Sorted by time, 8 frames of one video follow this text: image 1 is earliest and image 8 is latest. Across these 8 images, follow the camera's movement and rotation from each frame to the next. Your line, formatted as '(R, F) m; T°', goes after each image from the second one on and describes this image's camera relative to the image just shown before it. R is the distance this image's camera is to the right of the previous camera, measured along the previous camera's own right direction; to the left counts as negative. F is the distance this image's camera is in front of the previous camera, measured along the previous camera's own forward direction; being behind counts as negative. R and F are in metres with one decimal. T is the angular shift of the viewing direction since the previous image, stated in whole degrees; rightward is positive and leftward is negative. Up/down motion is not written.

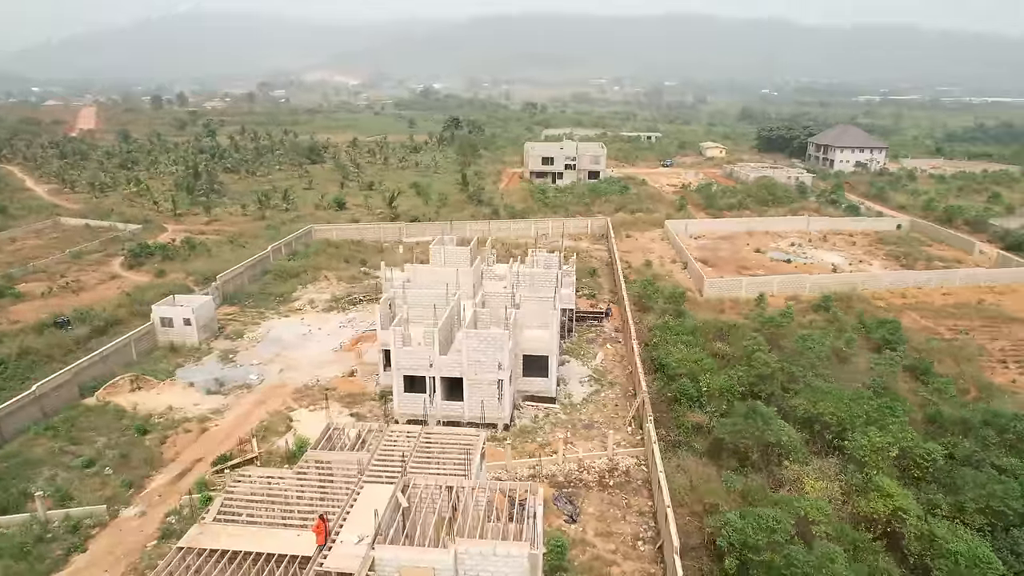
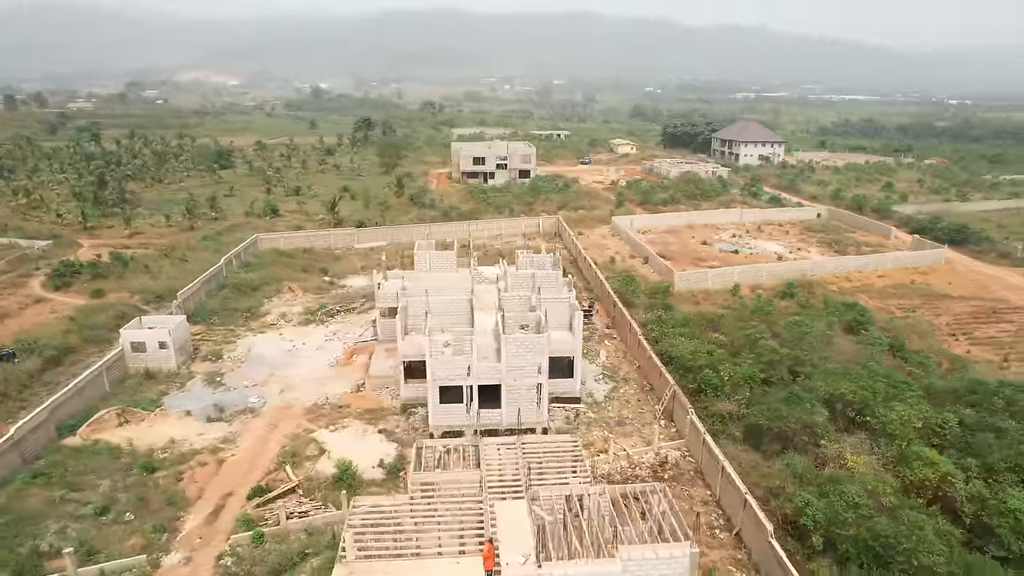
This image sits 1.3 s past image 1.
(-3.0, +0.3) m; +9°
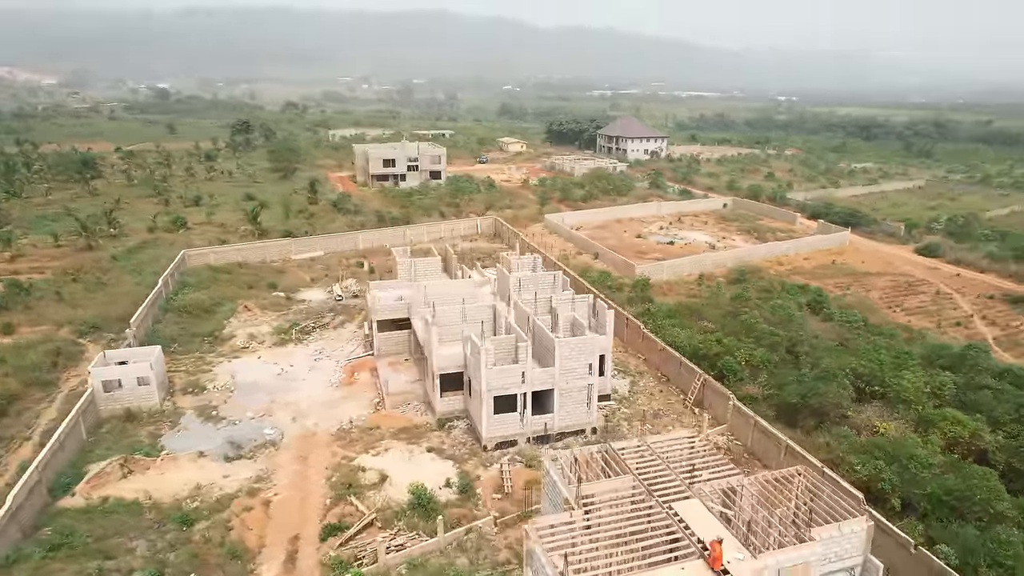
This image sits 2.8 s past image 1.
(-3.8, +0.6) m; +12°
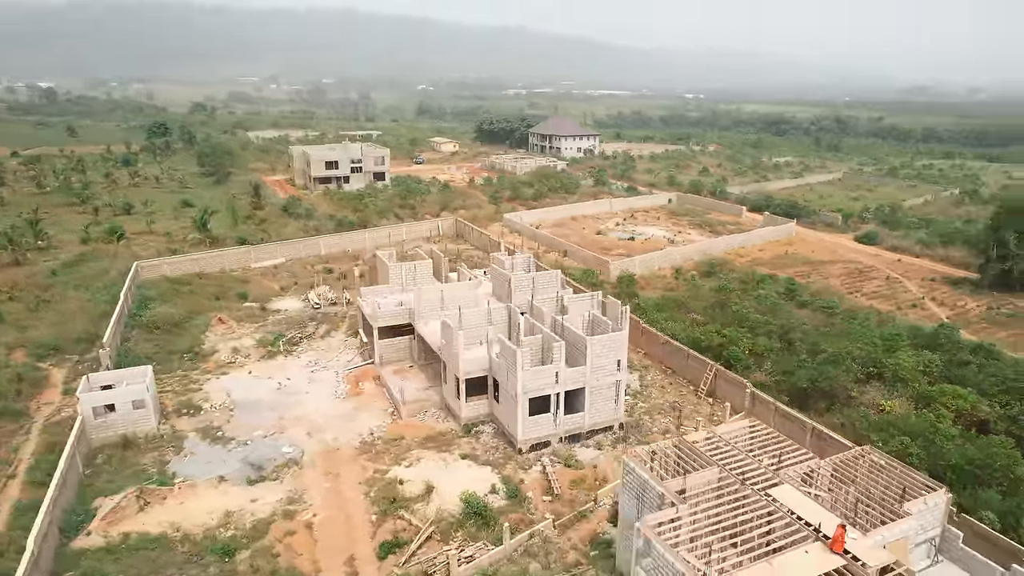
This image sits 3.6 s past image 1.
(-2.3, +0.3) m; +7°
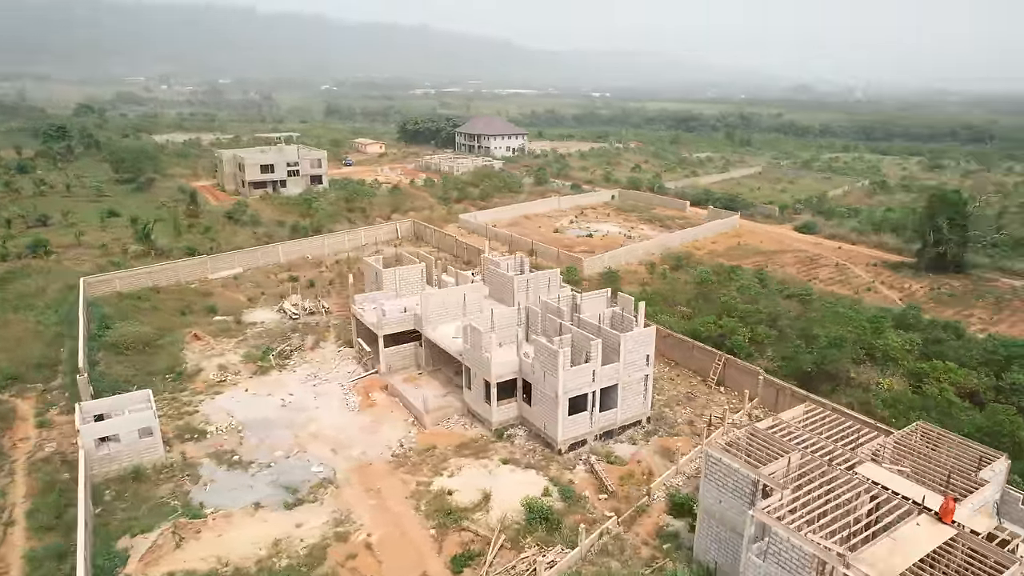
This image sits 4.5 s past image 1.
(-2.5, +0.3) m; +8°
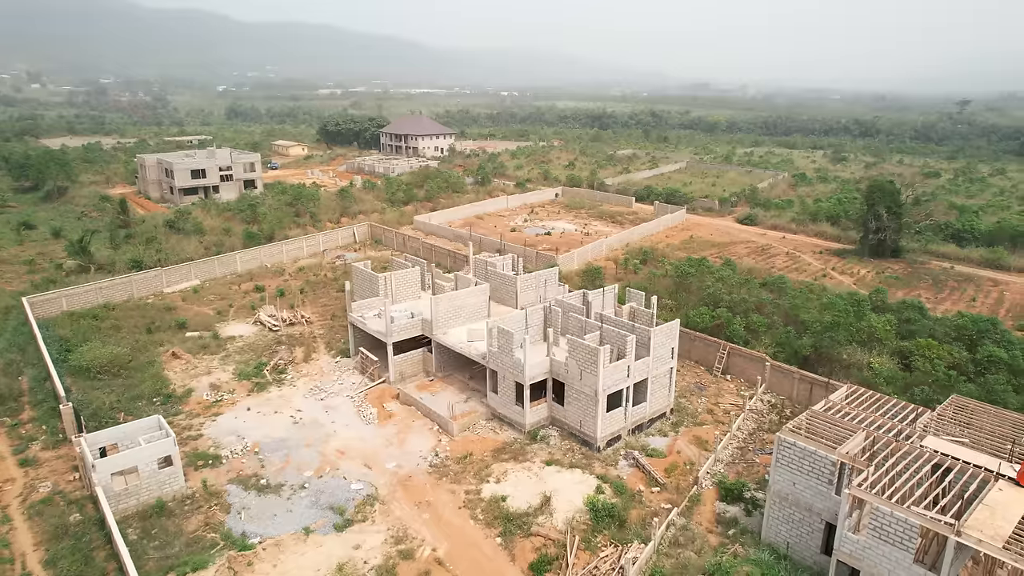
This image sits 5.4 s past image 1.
(-2.5, +0.3) m; +8°
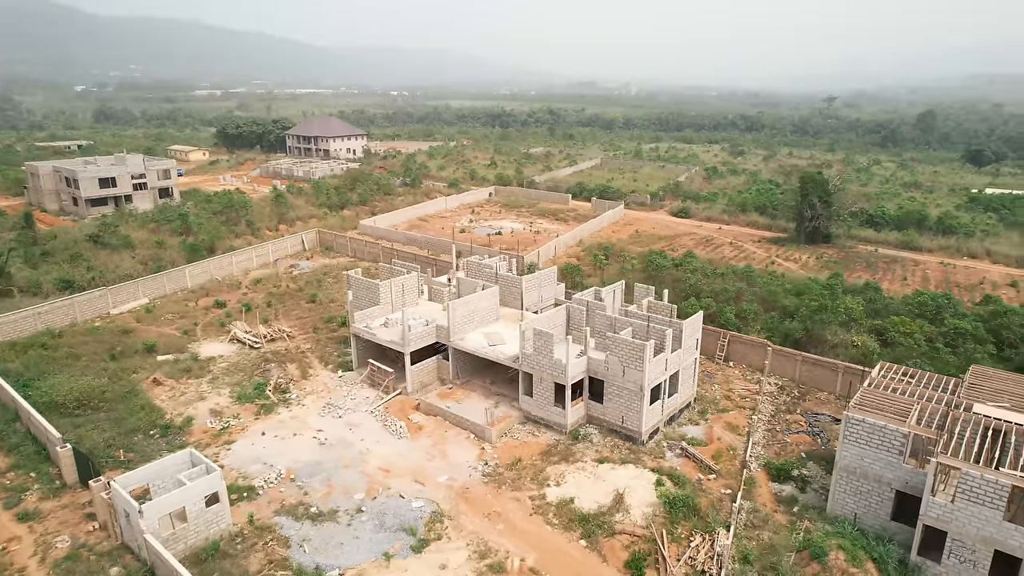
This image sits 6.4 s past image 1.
(-3.0, +0.4) m; +9°
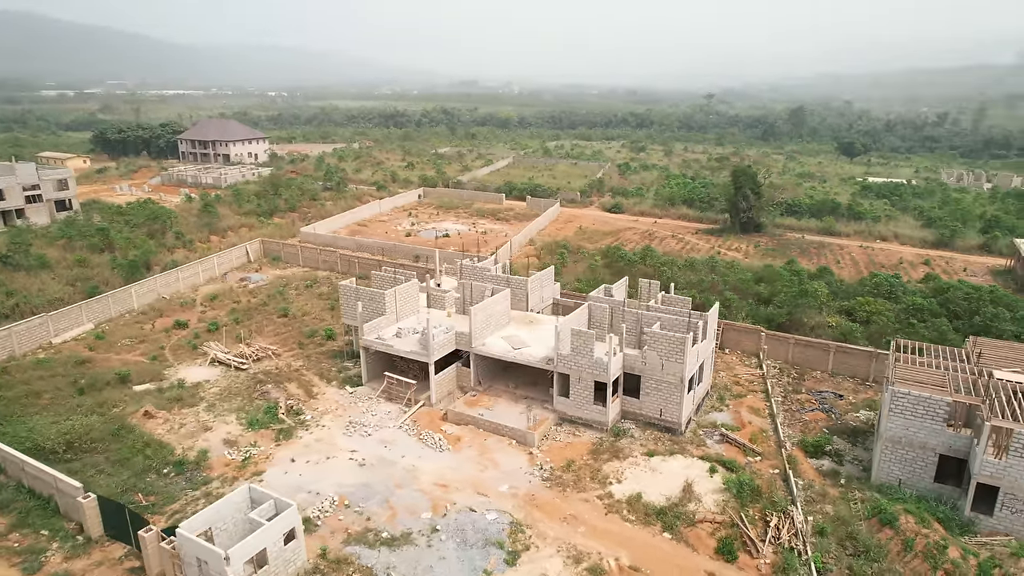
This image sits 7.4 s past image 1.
(-3.2, +0.4) m; +10°
